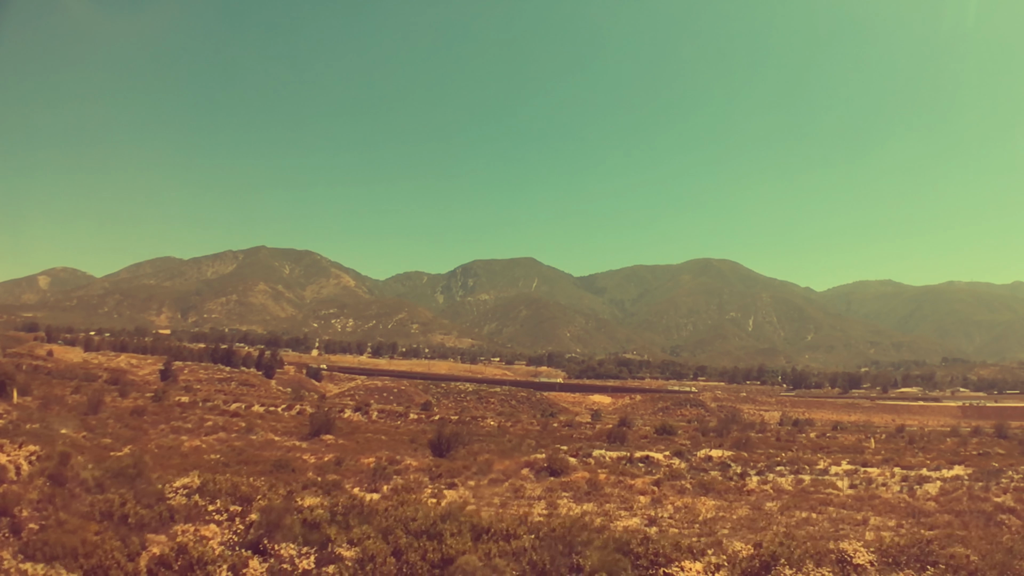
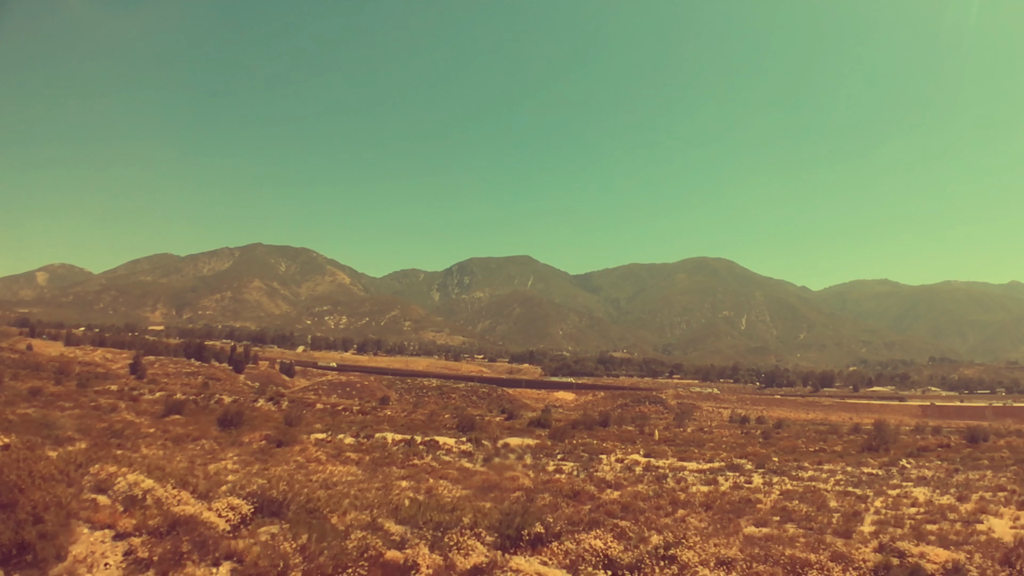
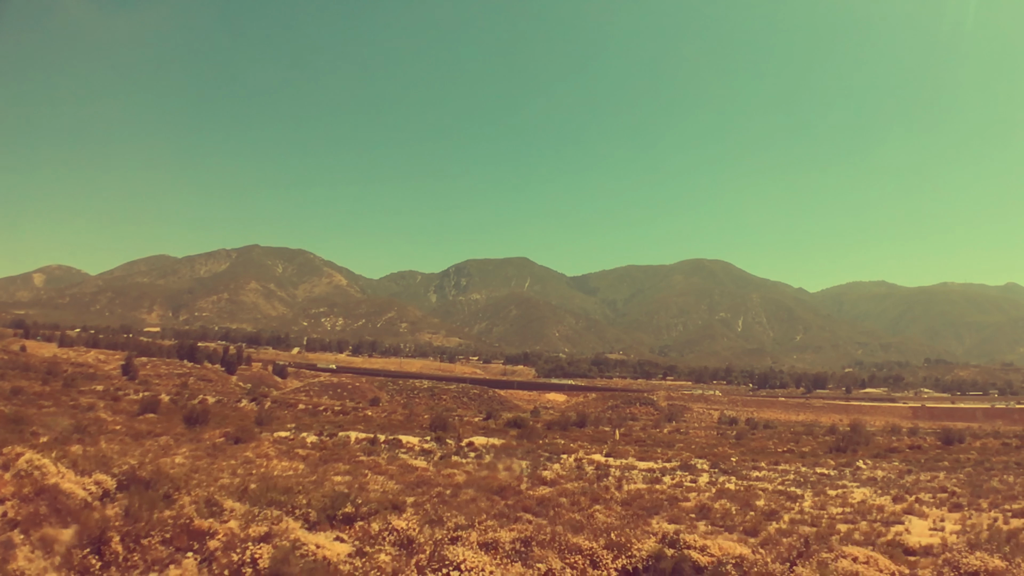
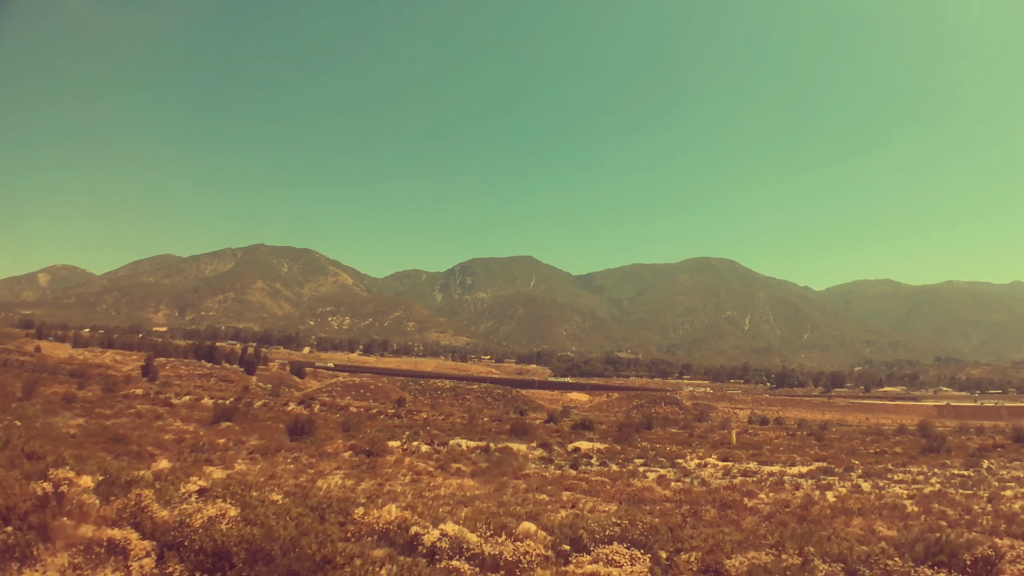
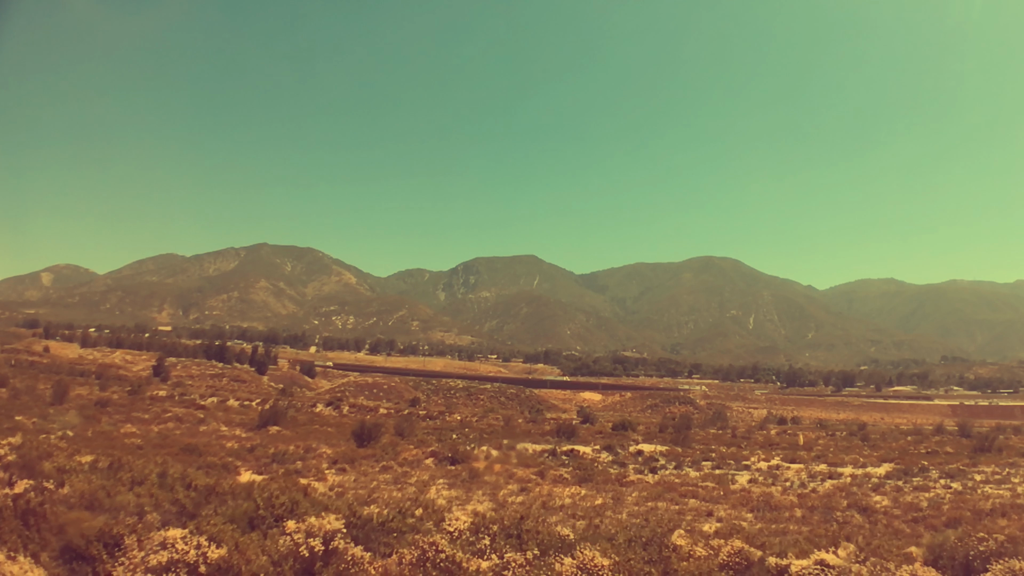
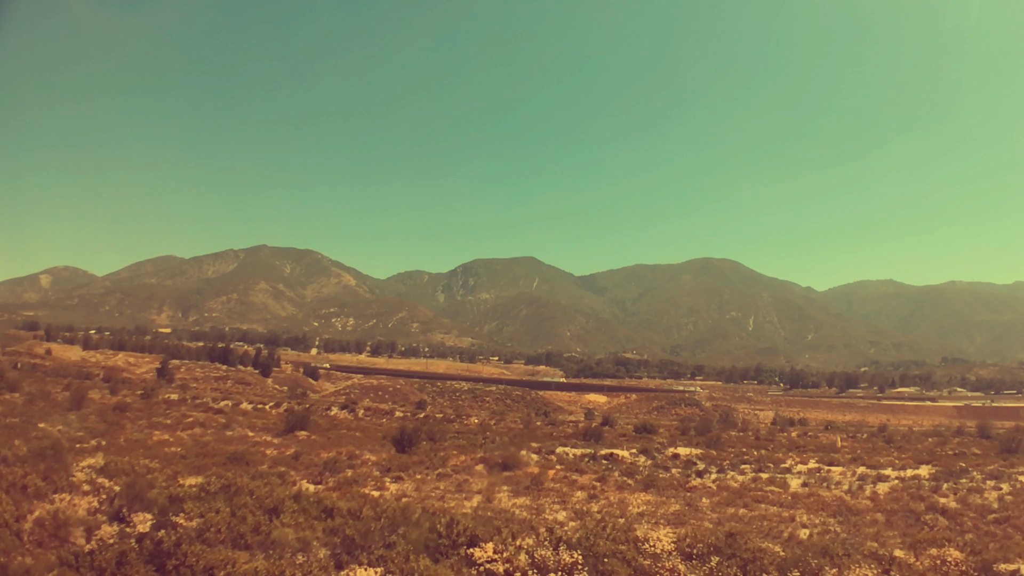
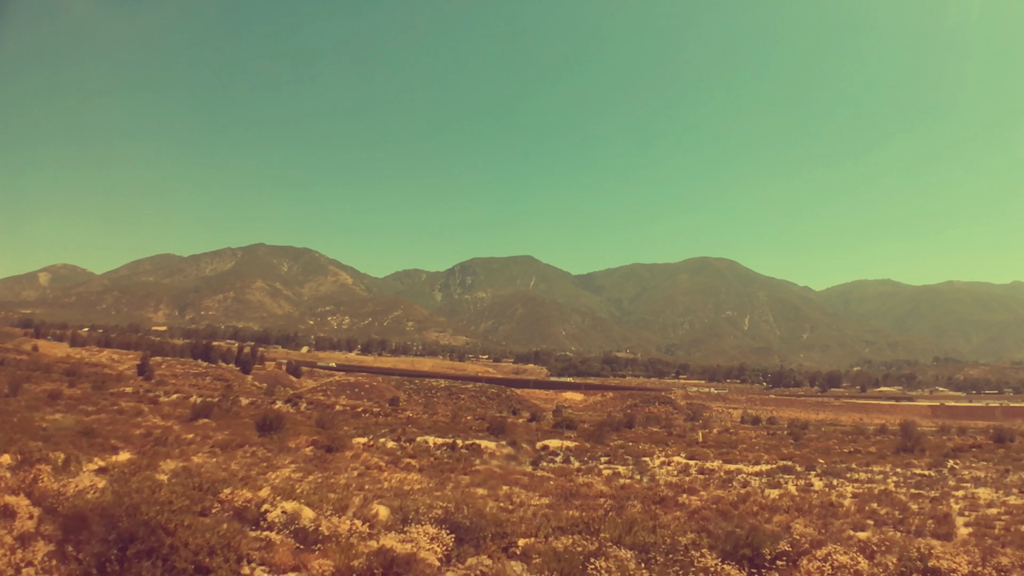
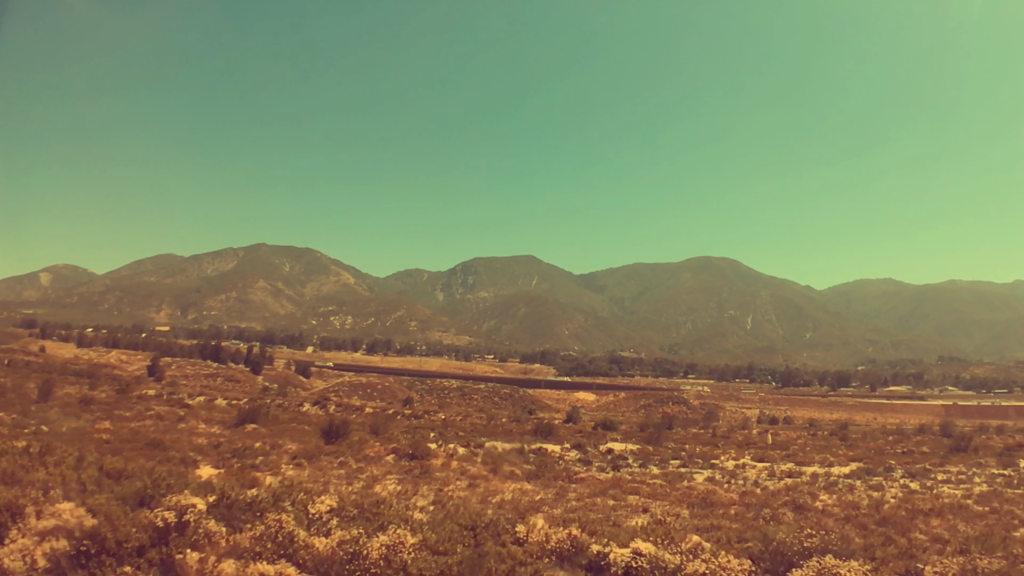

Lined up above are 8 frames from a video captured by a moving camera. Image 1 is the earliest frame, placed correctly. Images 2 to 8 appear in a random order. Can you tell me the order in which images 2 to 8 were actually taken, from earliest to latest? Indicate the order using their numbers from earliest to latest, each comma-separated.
6, 5, 8, 4, 7, 2, 3
